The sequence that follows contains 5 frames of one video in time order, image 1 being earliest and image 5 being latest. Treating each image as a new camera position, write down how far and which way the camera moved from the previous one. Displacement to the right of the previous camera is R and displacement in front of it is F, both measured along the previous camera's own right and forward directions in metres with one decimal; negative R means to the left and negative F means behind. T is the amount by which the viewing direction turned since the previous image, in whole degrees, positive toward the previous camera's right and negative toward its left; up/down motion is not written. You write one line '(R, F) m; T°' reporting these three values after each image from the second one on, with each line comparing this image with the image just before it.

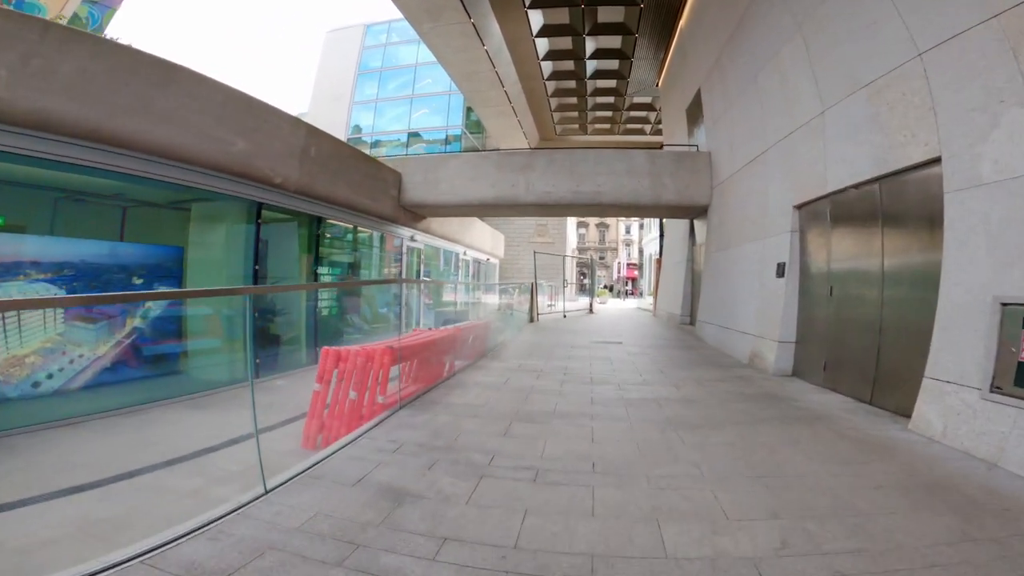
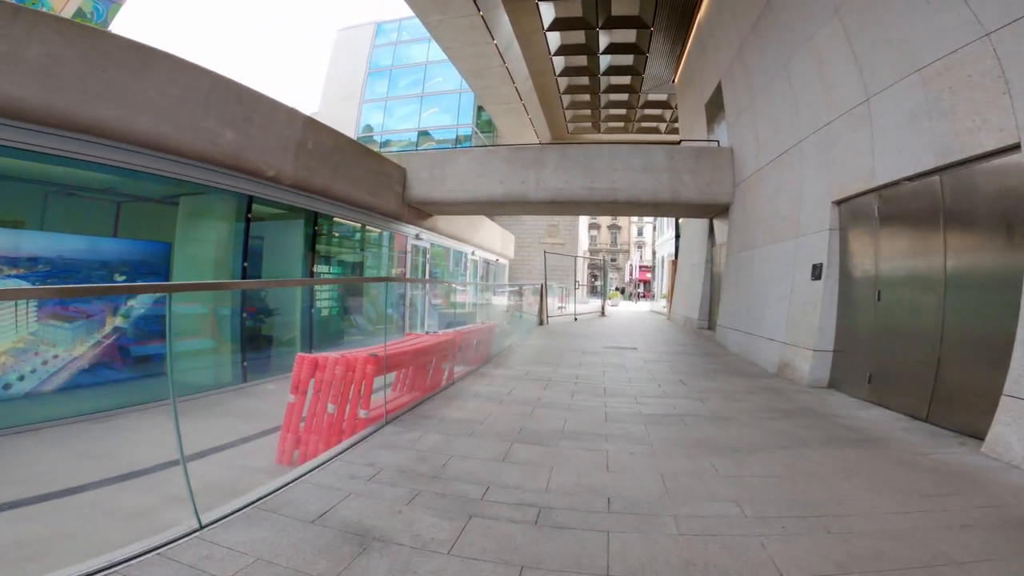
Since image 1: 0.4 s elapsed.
(+0.1, +0.6) m; -1°
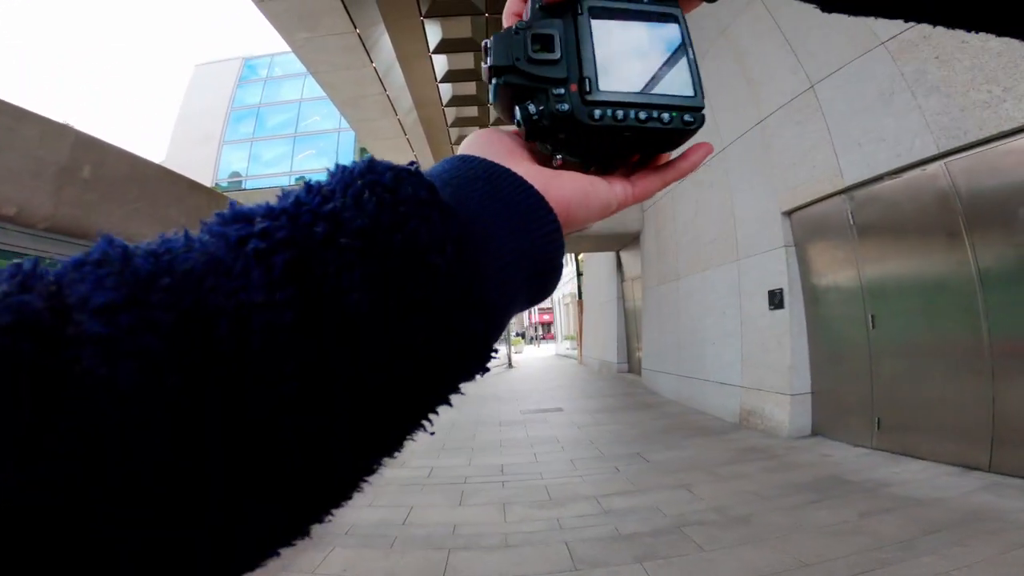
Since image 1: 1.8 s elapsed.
(+0.1, +2.0) m; +13°
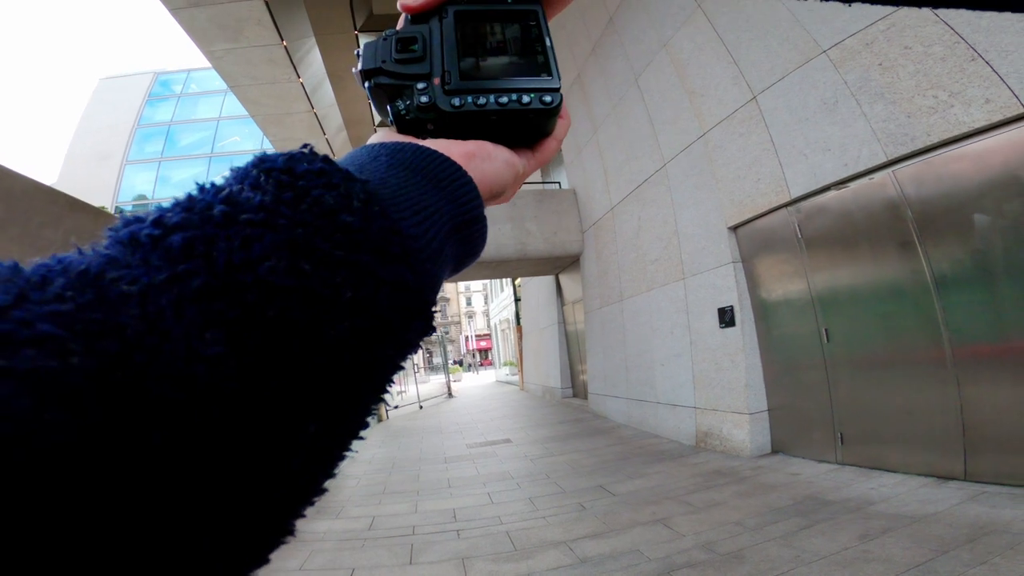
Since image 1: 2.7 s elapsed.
(-0.1, +0.5) m; +8°
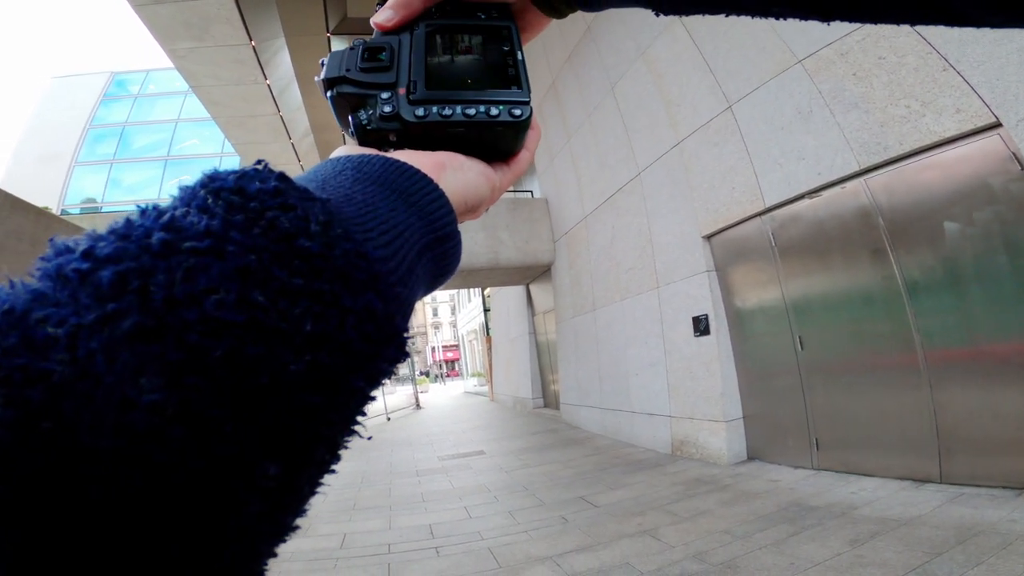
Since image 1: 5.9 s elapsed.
(-0.1, +0.1) m; +4°
